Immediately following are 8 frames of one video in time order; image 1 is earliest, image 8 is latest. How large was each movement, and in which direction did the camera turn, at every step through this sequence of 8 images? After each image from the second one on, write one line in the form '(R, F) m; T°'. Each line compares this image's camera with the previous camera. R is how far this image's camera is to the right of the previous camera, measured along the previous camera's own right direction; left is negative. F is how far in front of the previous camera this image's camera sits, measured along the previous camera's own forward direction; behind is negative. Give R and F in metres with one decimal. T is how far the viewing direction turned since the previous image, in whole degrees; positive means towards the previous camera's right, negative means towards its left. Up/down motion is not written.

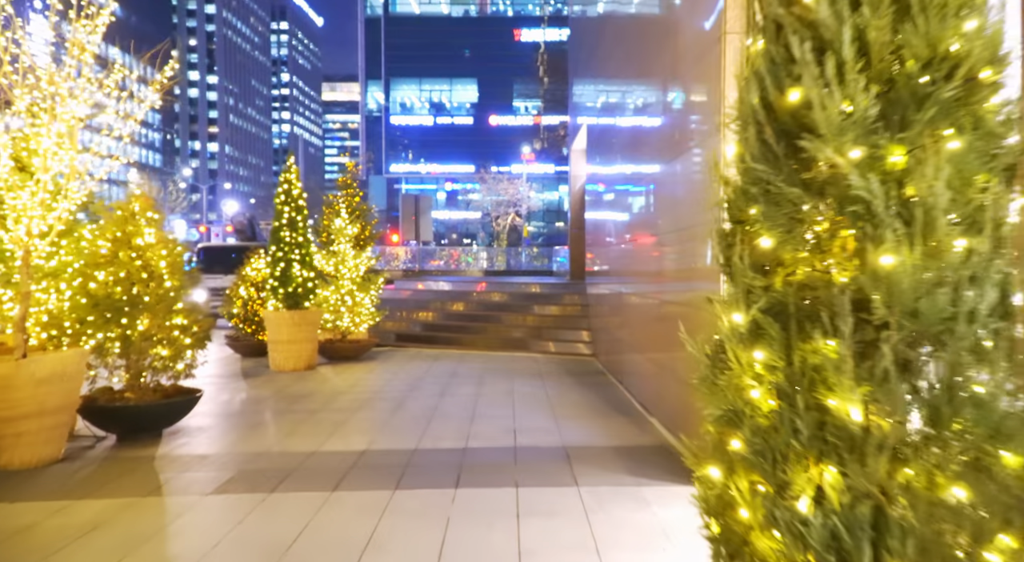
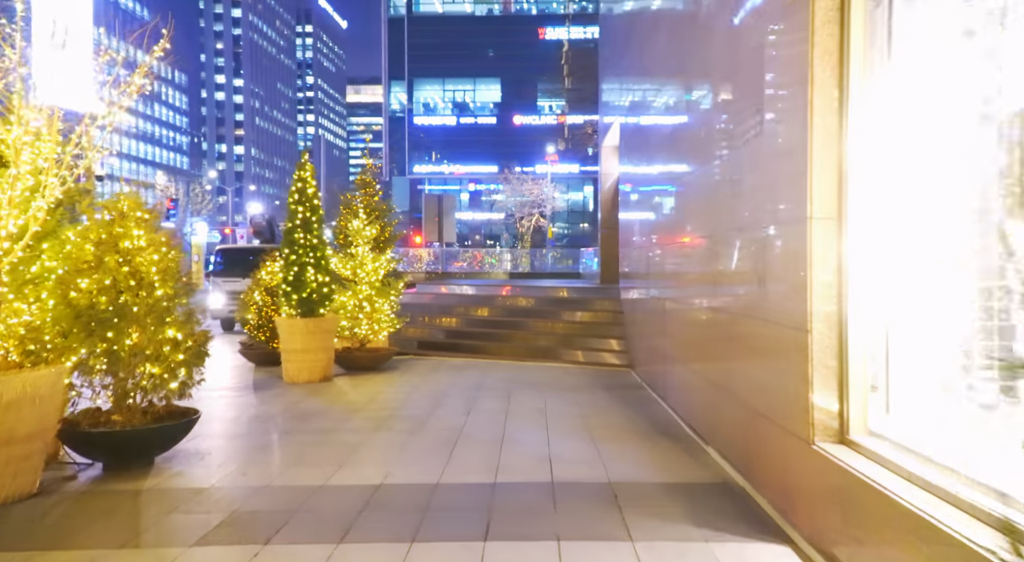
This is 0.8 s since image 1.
(-0.1, +0.7) m; -2°
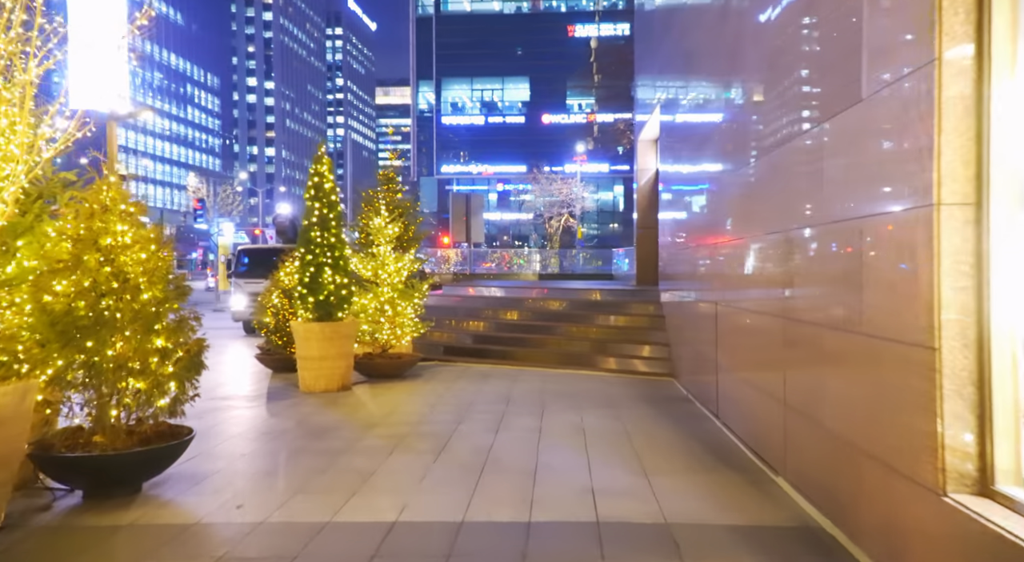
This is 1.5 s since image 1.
(-0.1, +0.7) m; -3°
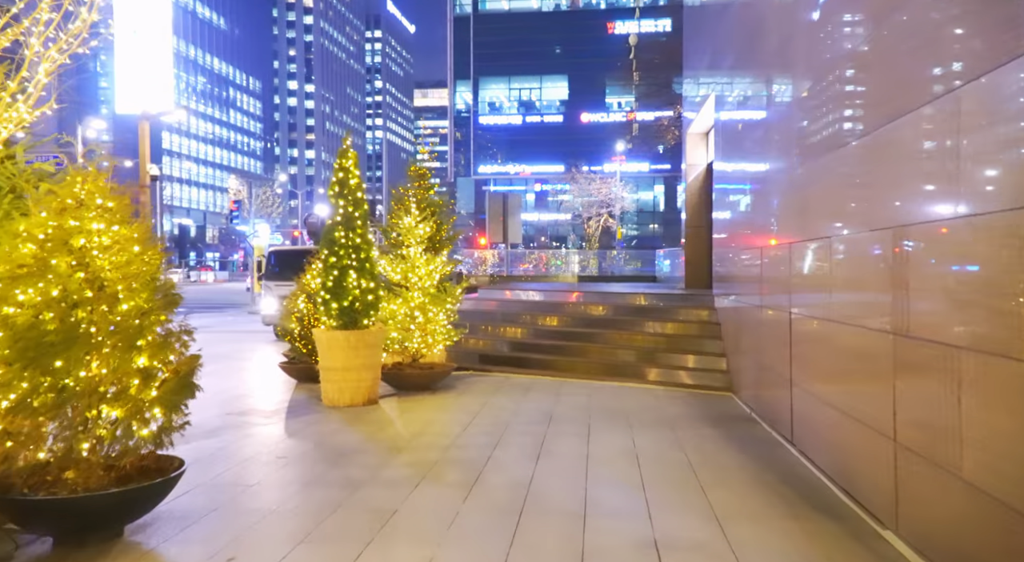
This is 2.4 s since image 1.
(-0.1, +0.8) m; -3°
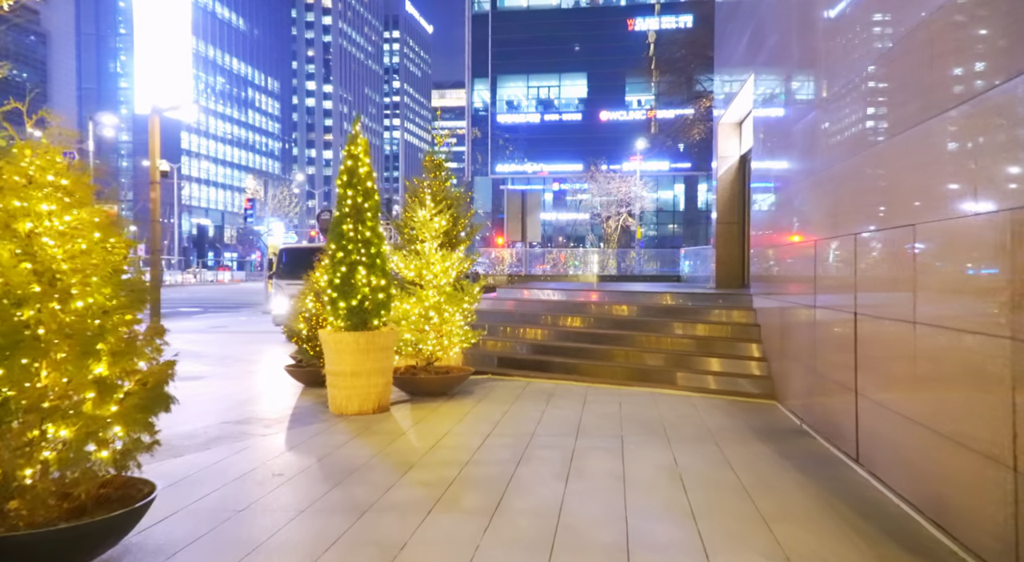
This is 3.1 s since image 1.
(-0.1, +0.6) m; -2°
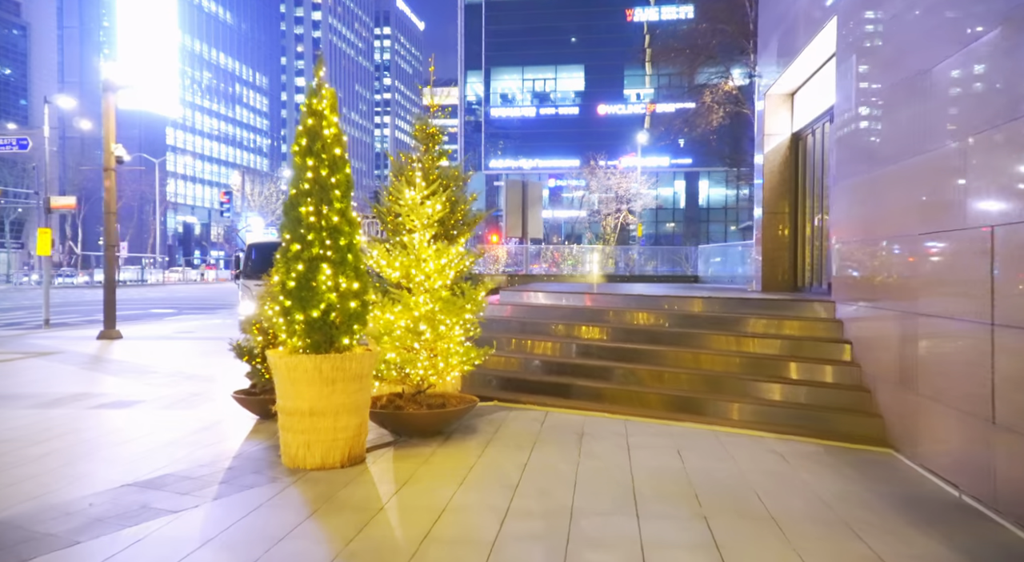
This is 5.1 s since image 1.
(-0.2, +1.9) m; +1°
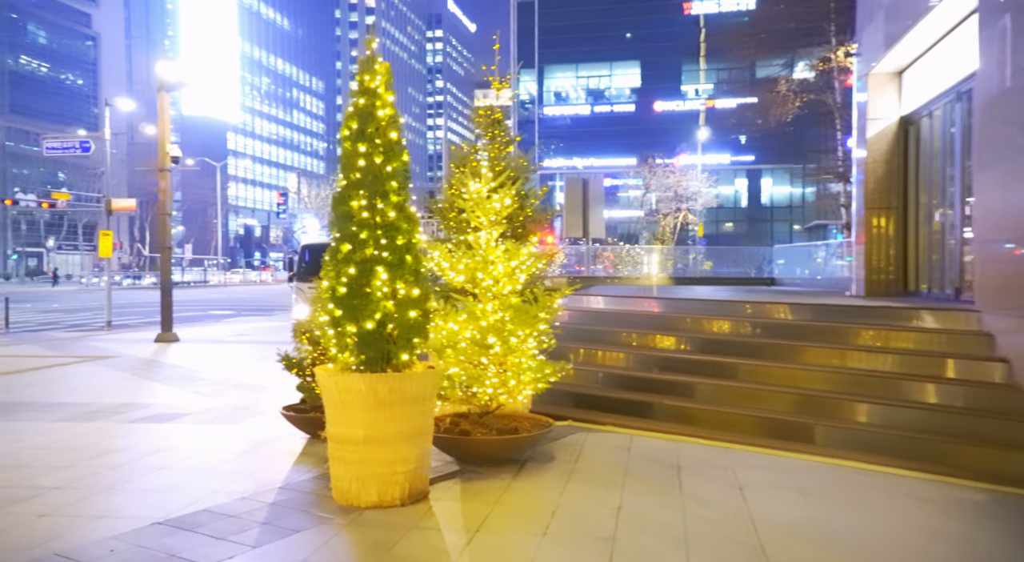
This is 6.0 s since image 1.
(-0.3, +0.8) m; -5°
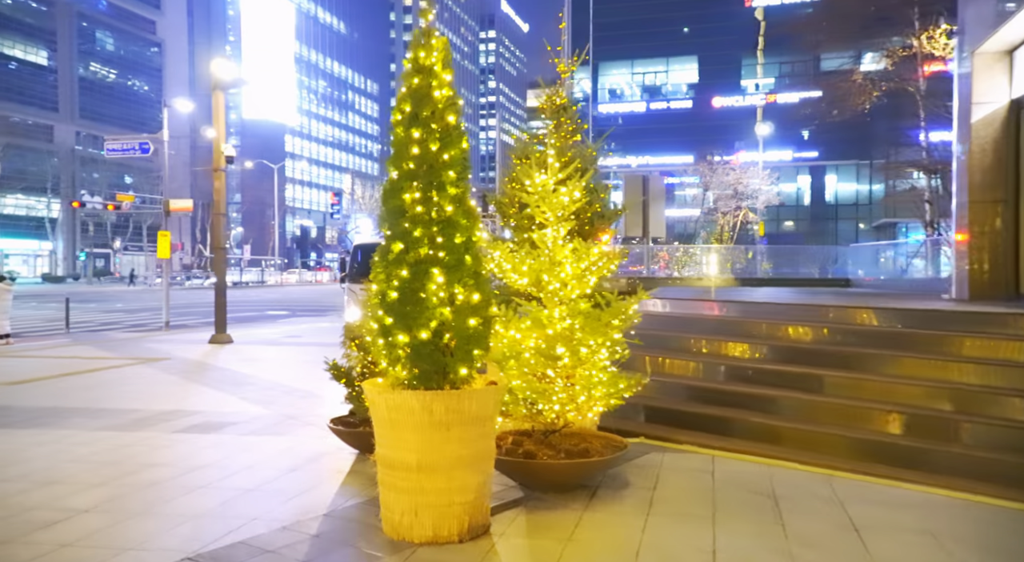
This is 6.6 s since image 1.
(-0.1, +0.6) m; -5°
